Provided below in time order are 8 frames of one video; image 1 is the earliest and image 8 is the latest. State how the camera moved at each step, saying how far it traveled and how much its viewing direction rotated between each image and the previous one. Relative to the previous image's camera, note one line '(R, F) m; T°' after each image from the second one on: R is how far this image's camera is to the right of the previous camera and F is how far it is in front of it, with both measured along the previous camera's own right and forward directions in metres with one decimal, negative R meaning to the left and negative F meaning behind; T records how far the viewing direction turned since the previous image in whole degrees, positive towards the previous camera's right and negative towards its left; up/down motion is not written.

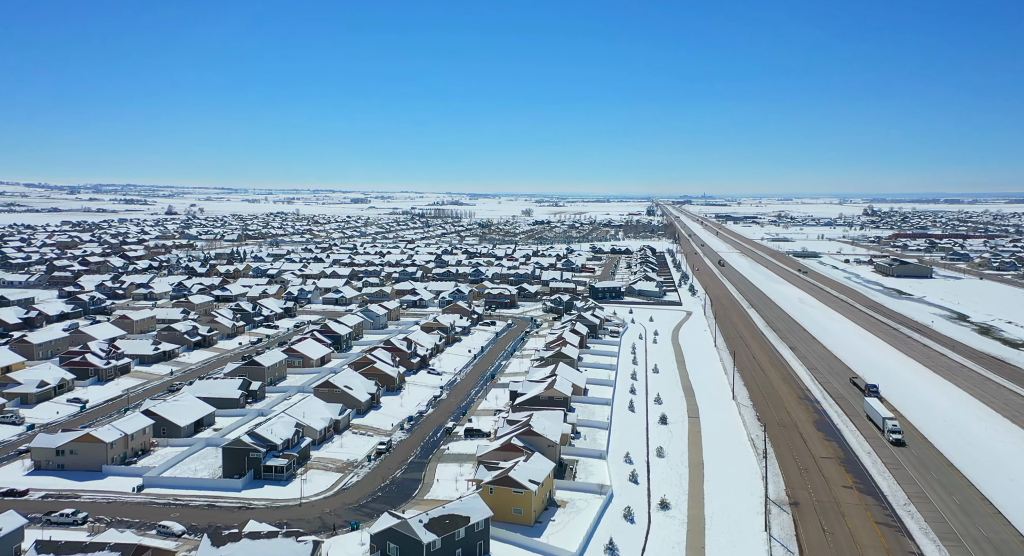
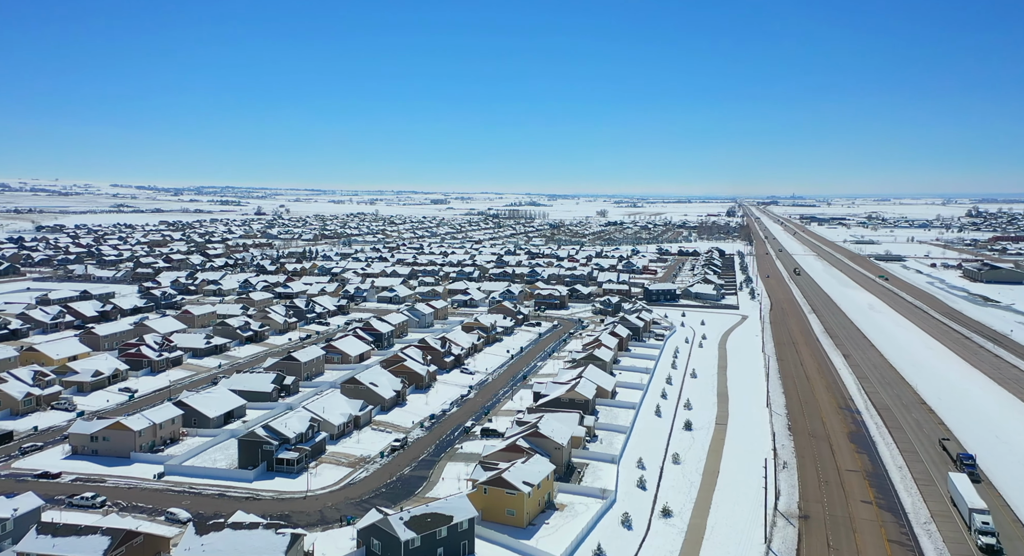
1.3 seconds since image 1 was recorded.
(+1.7, +0.1) m; -6°
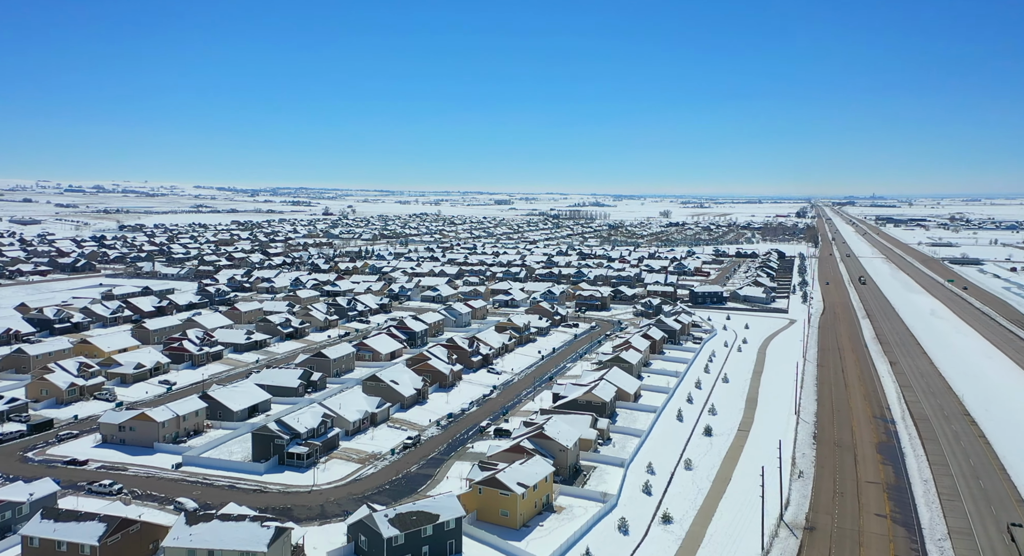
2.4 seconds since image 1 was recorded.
(+1.4, +0.1) m; -5°
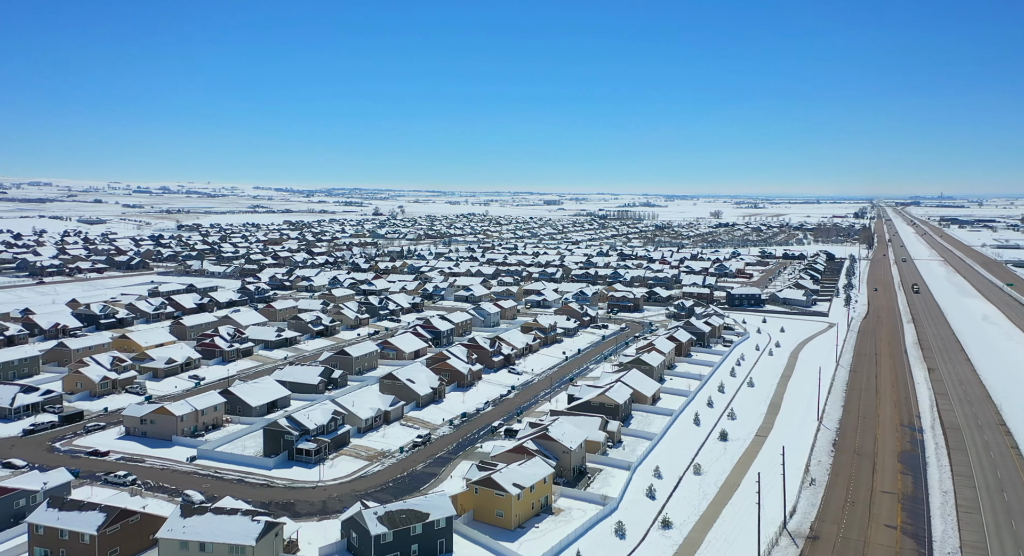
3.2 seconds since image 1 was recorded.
(+1.1, +0.1) m; -4°
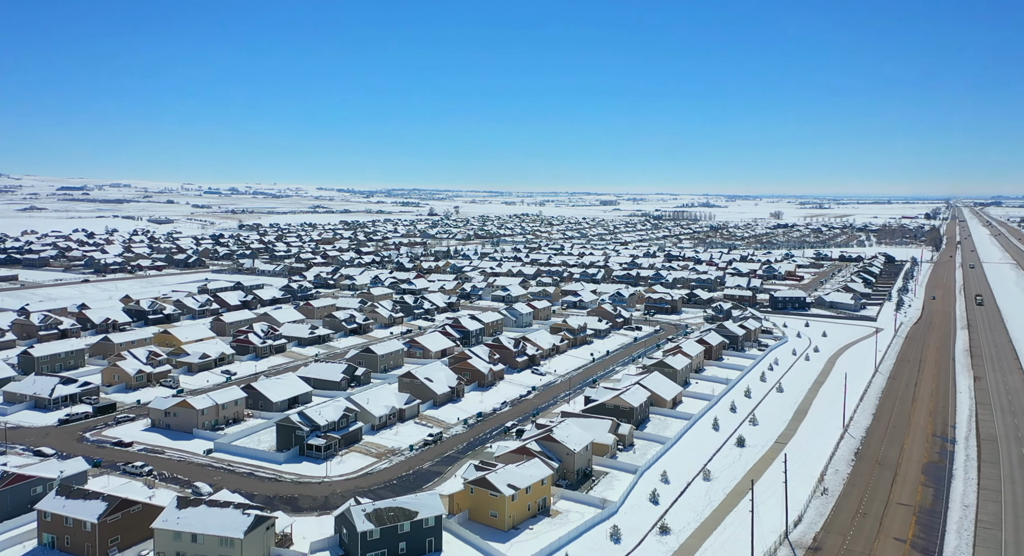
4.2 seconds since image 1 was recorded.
(+1.3, +0.1) m; -4°
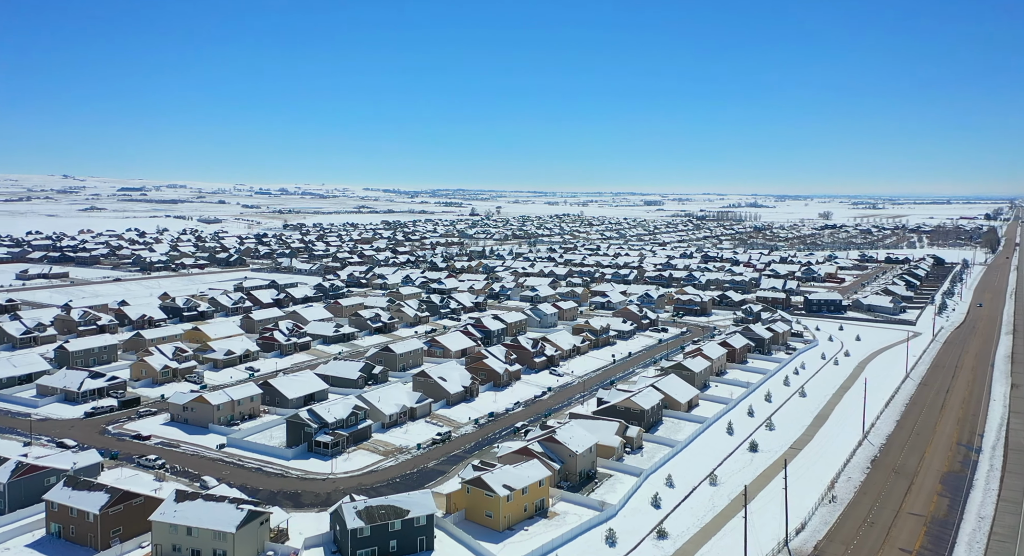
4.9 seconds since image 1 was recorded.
(+1.0, +0.1) m; -3°
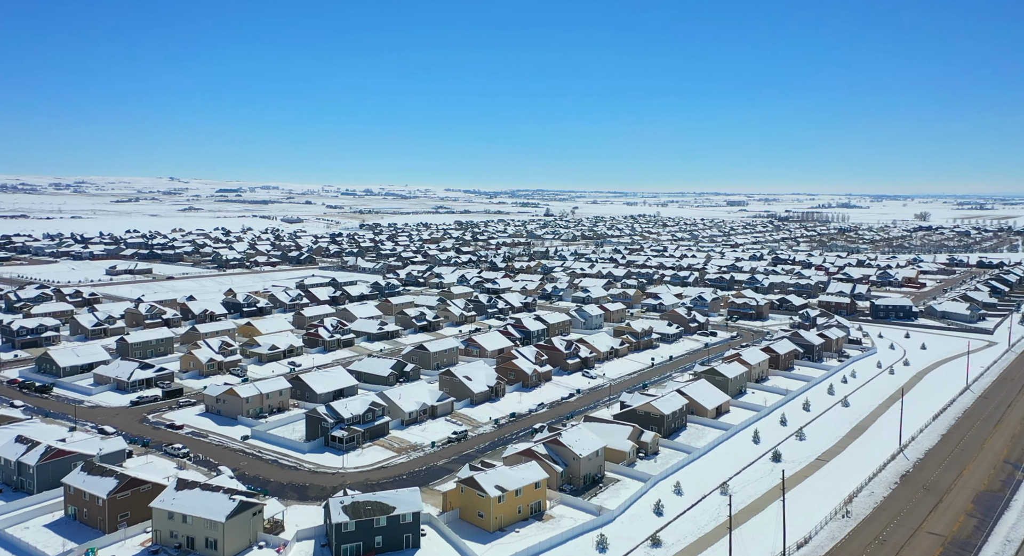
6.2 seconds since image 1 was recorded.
(+1.7, +0.2) m; -6°
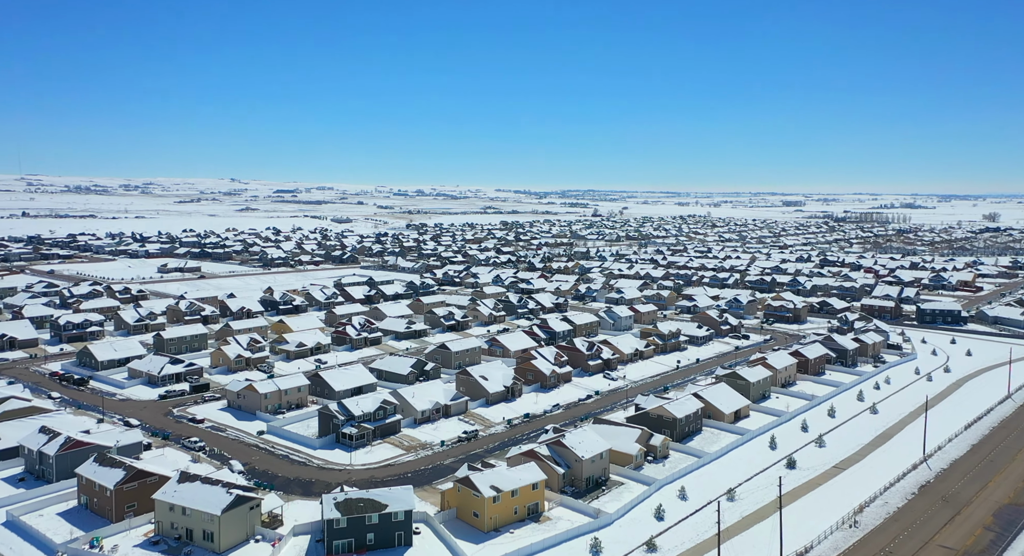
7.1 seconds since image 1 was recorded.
(+1.1, +0.1) m; -4°
